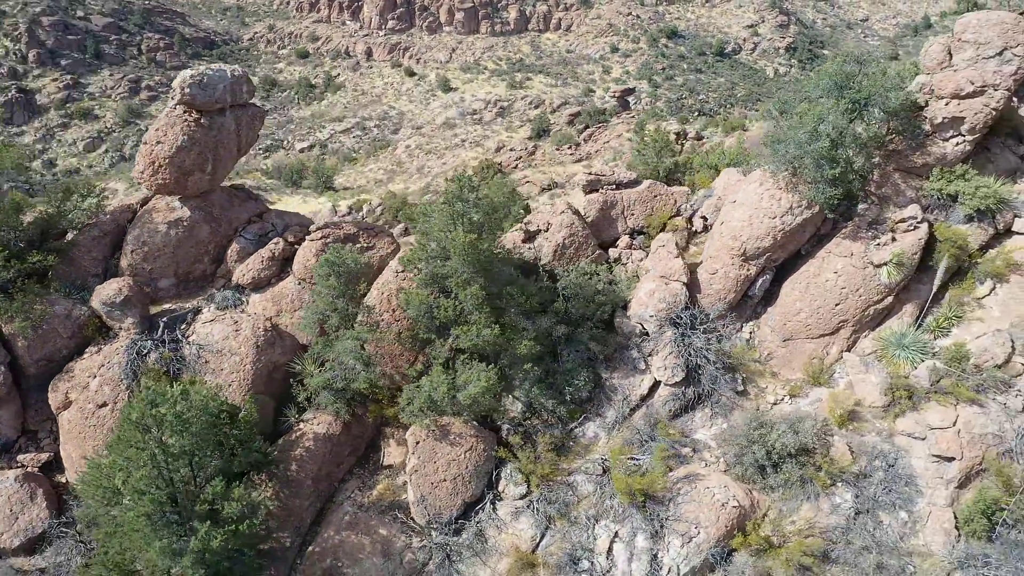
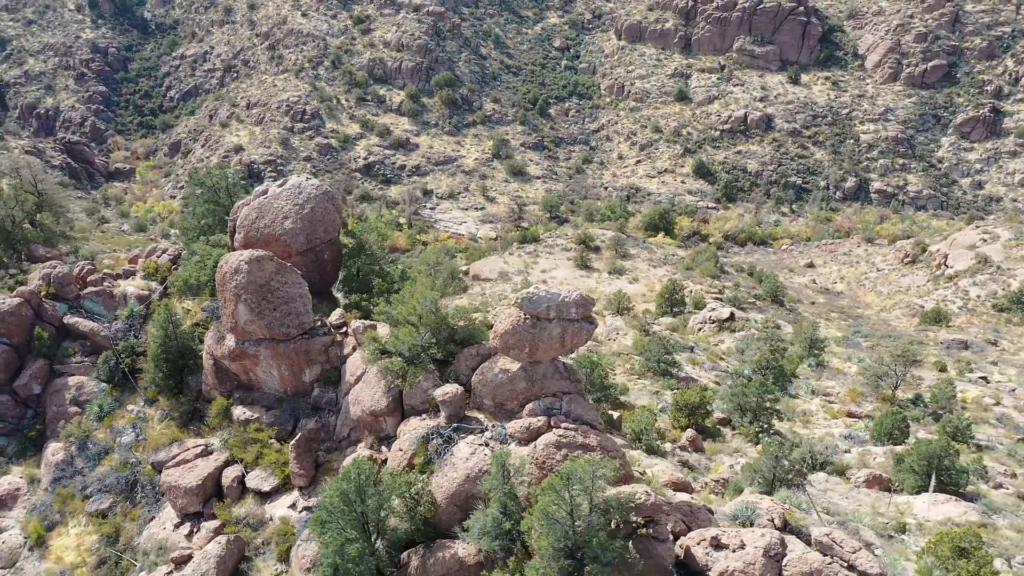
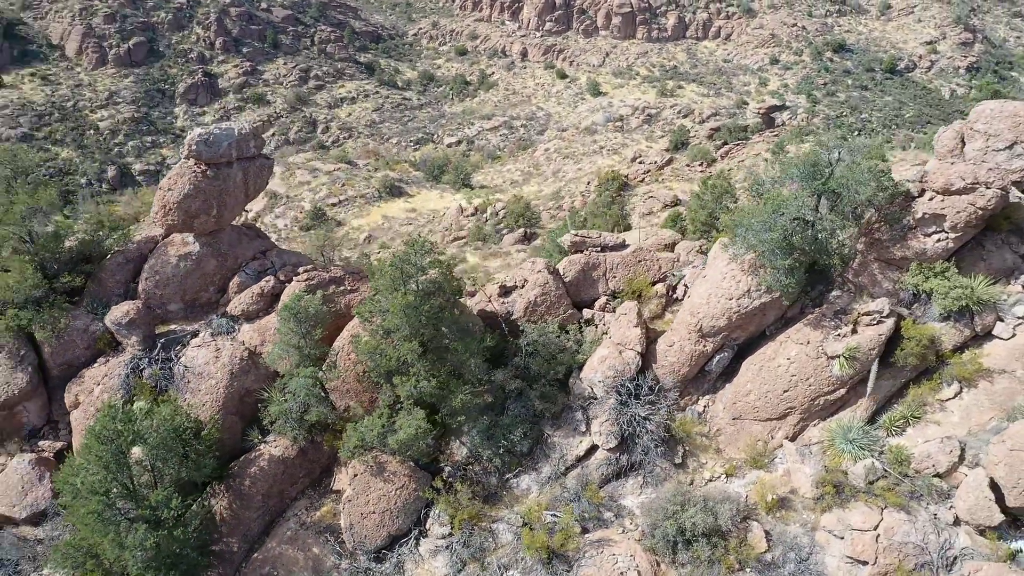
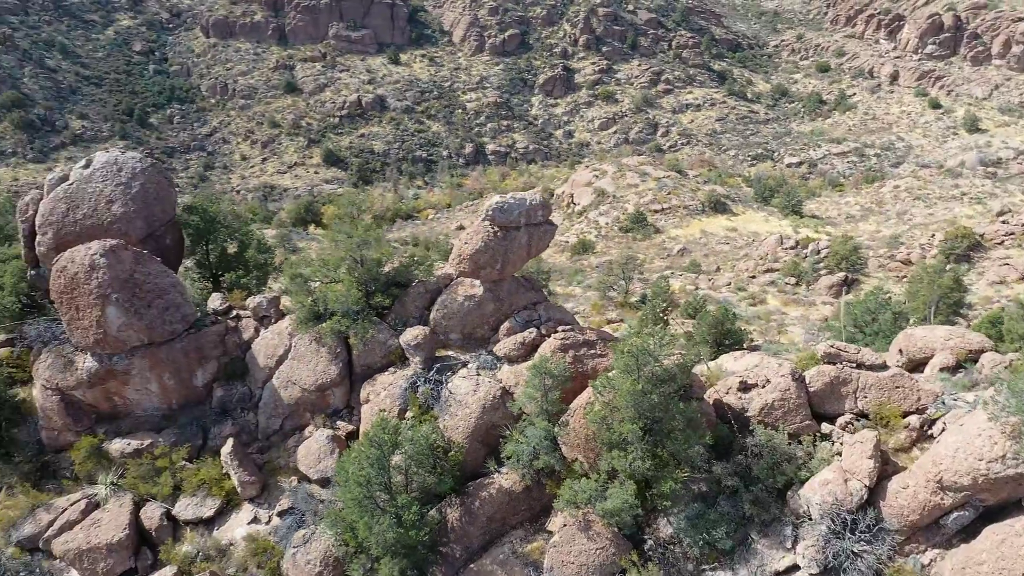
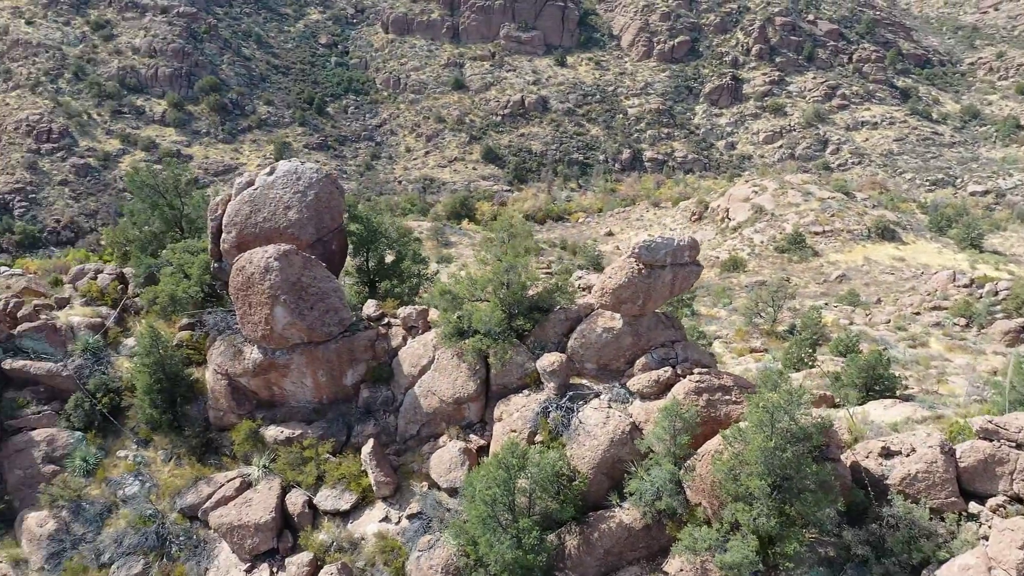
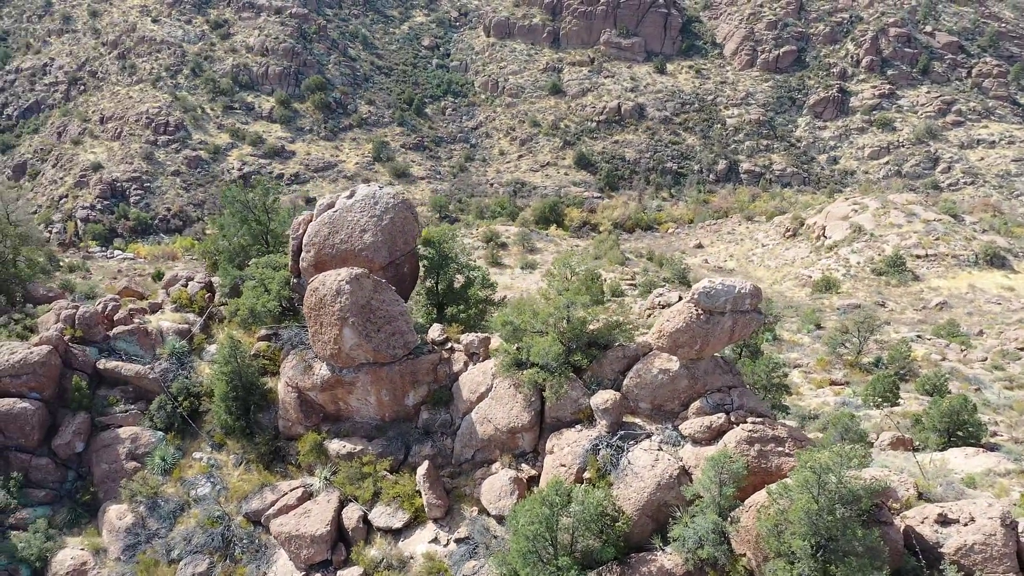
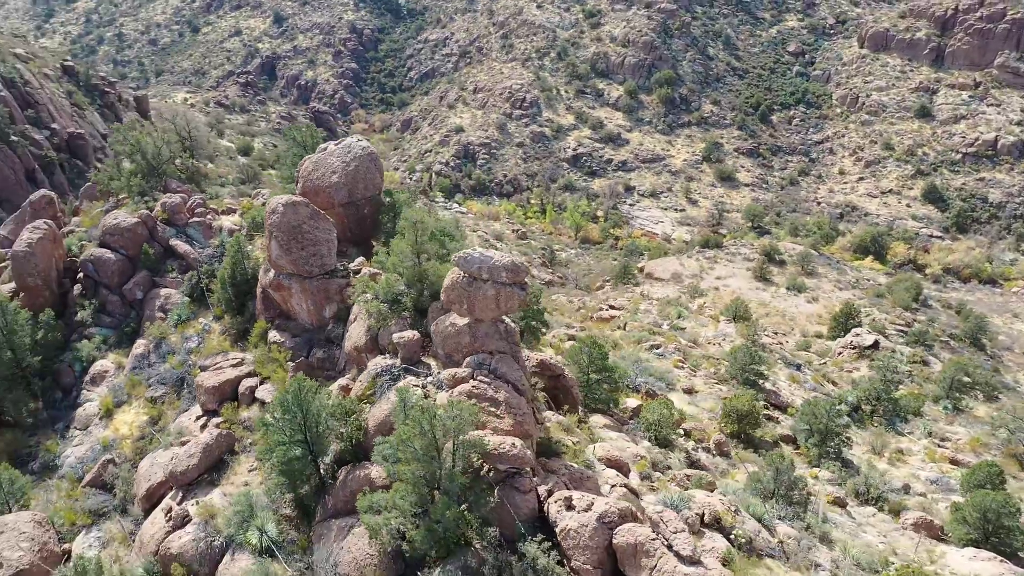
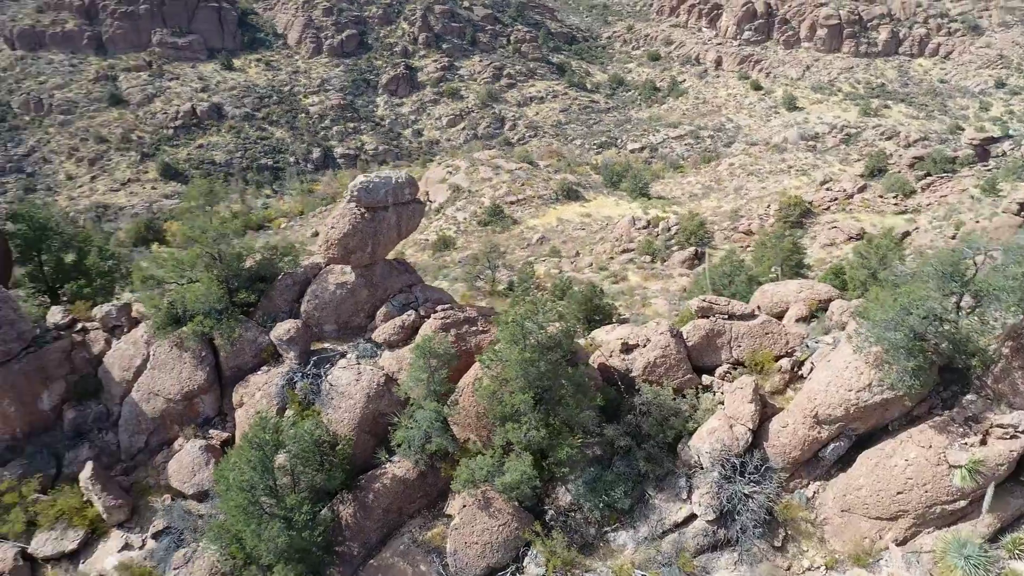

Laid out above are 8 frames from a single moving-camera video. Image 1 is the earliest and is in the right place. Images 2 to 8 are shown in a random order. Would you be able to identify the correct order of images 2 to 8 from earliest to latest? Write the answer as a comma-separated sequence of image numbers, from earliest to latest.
3, 8, 4, 5, 6, 2, 7
